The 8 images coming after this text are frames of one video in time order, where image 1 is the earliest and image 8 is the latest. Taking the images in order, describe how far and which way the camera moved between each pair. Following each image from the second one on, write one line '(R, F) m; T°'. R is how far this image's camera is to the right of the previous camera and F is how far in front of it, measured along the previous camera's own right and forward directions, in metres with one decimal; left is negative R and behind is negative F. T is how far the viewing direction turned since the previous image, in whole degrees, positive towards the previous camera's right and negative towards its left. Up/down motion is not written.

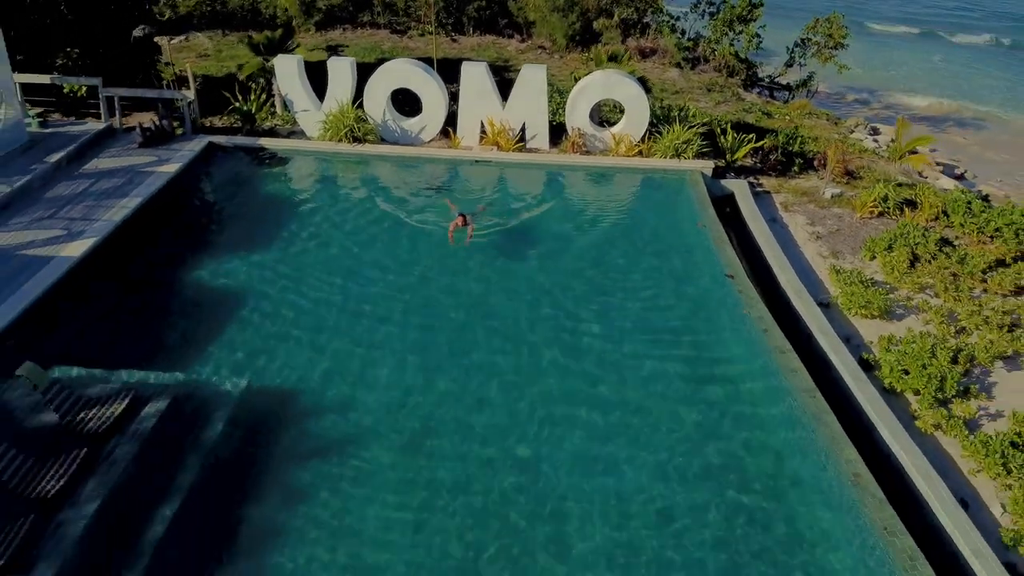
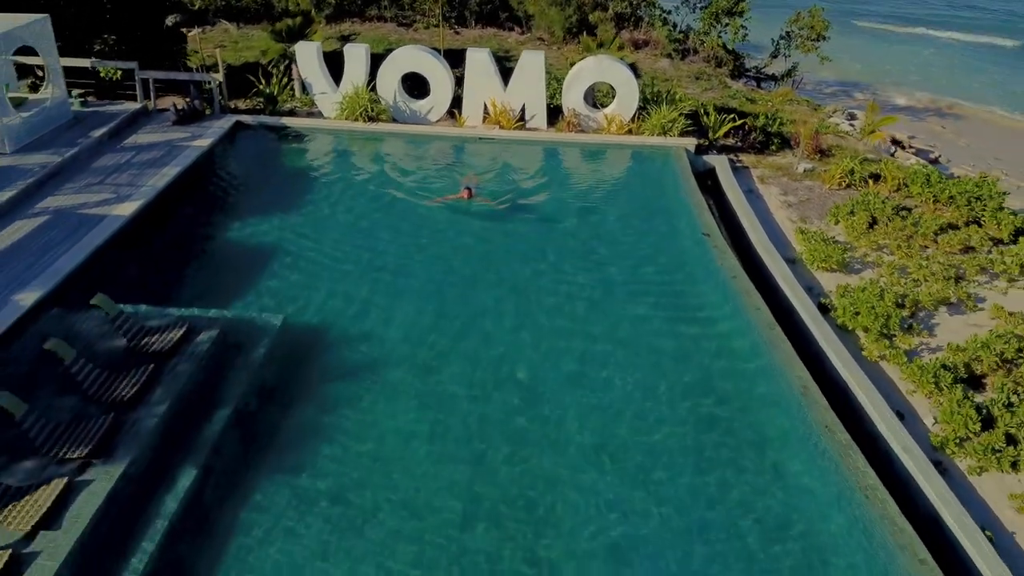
(0.0, -1.3) m; 0°
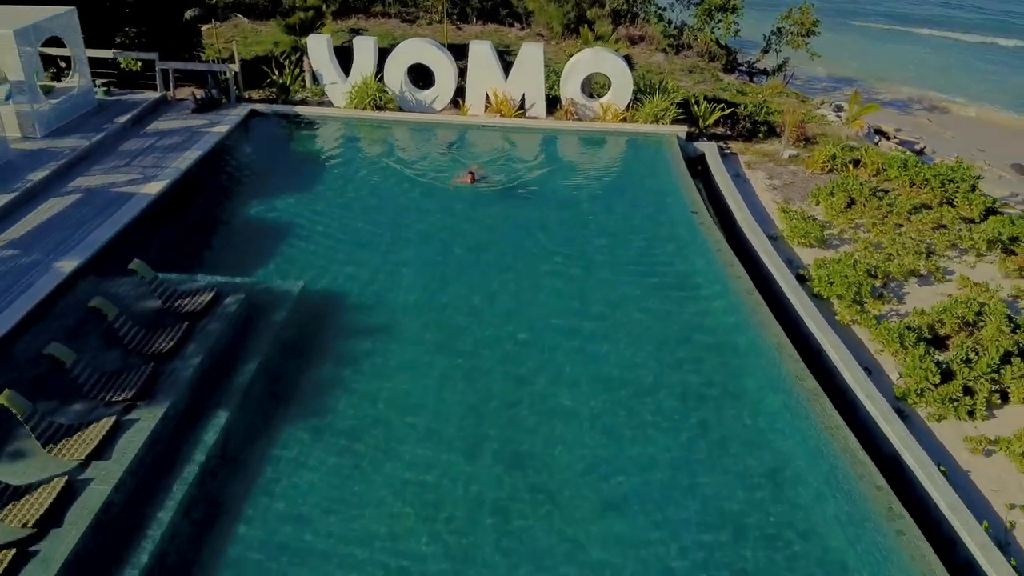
(0.0, -0.8) m; 0°
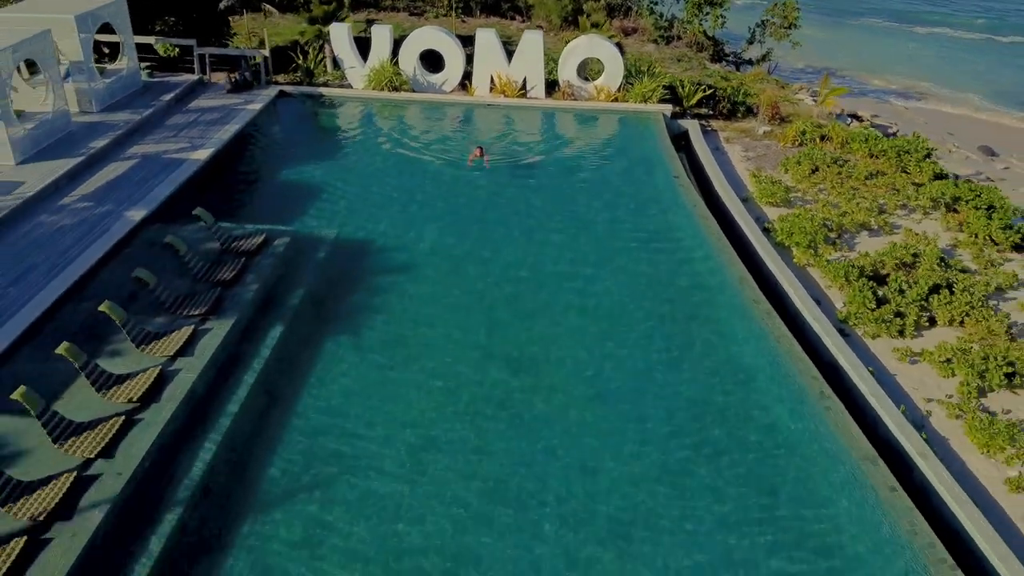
(-0.1, -1.8) m; 0°
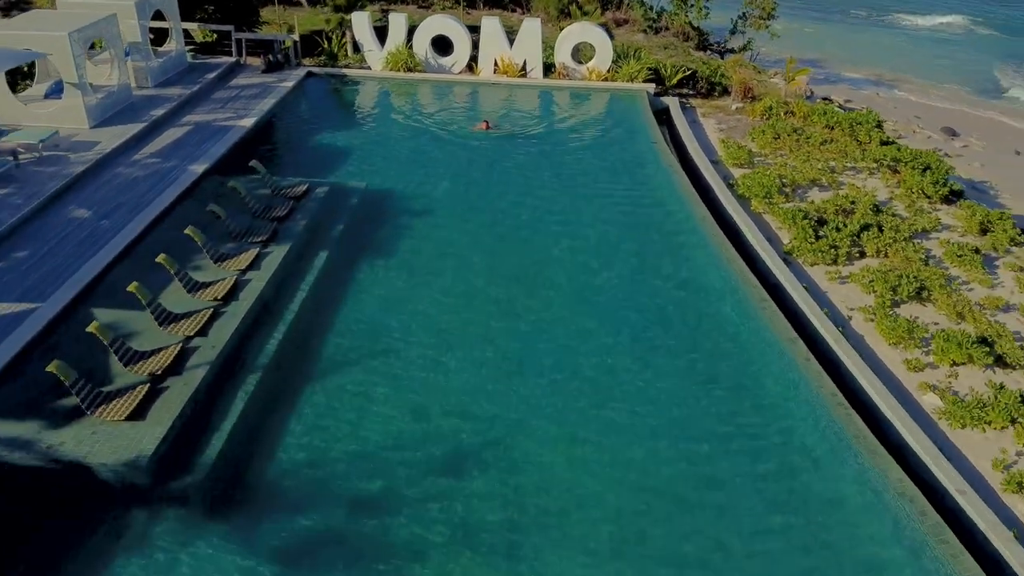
(0.0, -2.3) m; 0°
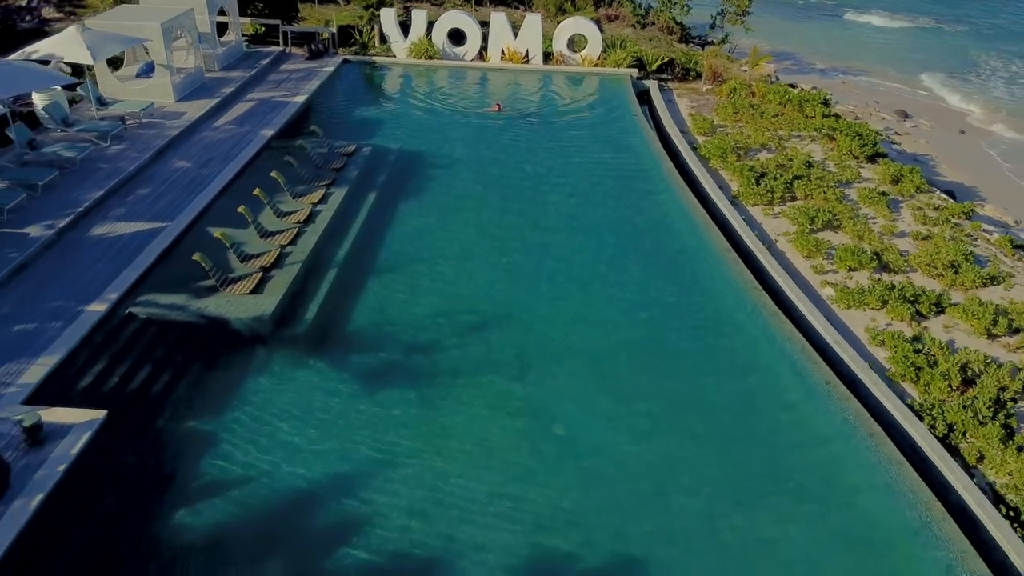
(-0.1, -3.7) m; 0°
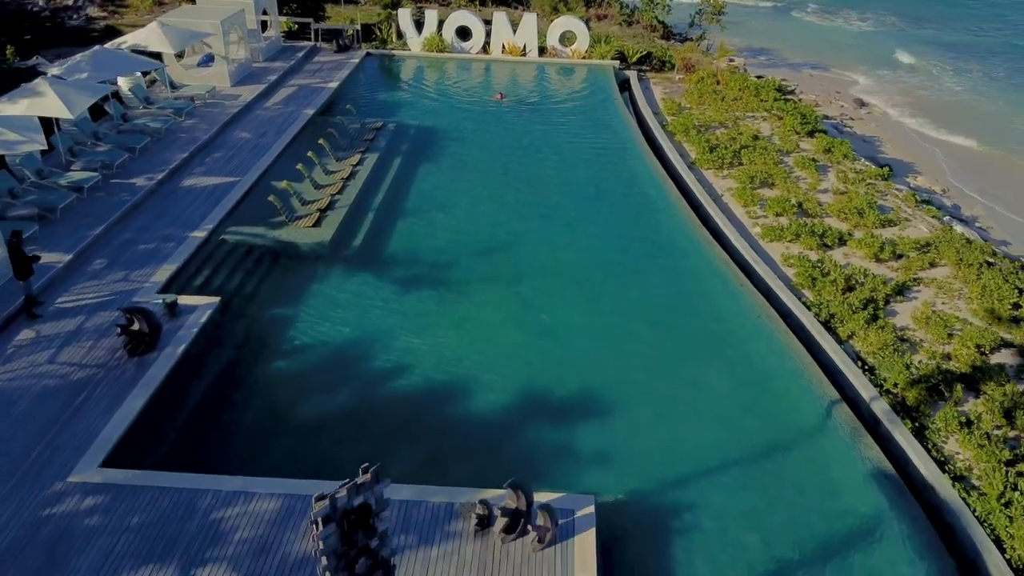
(0.0, -3.9) m; 0°
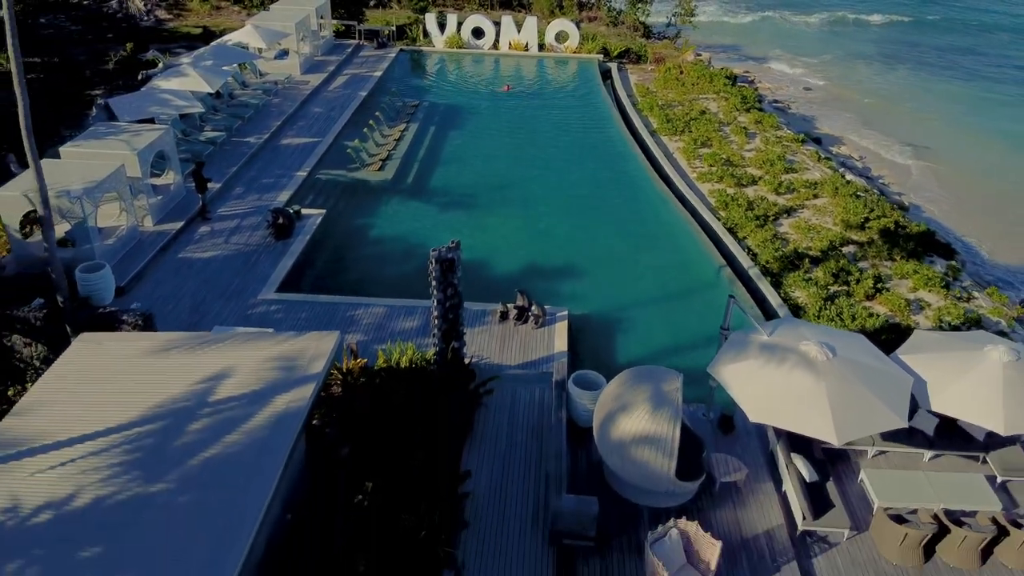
(-0.1, -7.1) m; 0°
